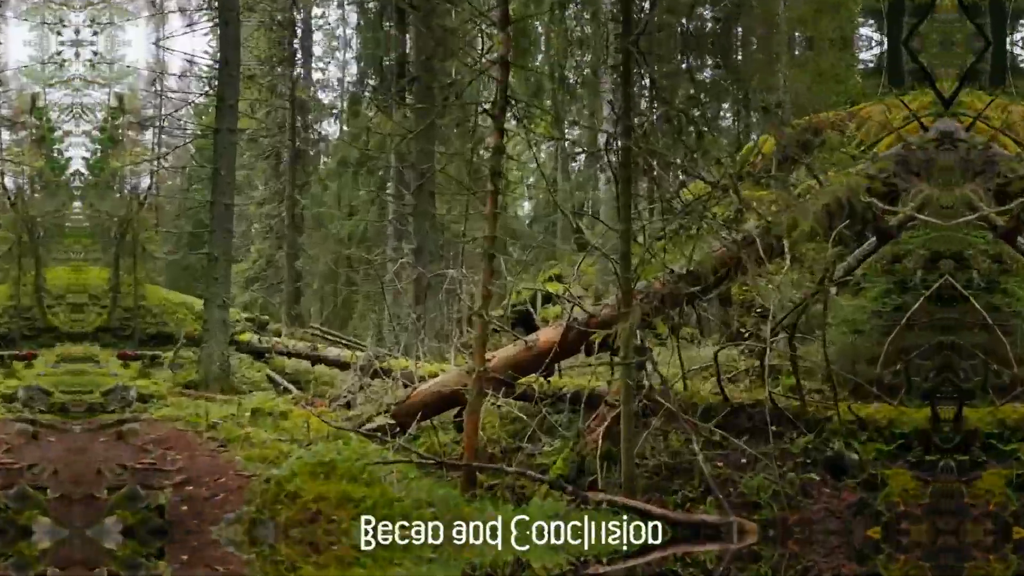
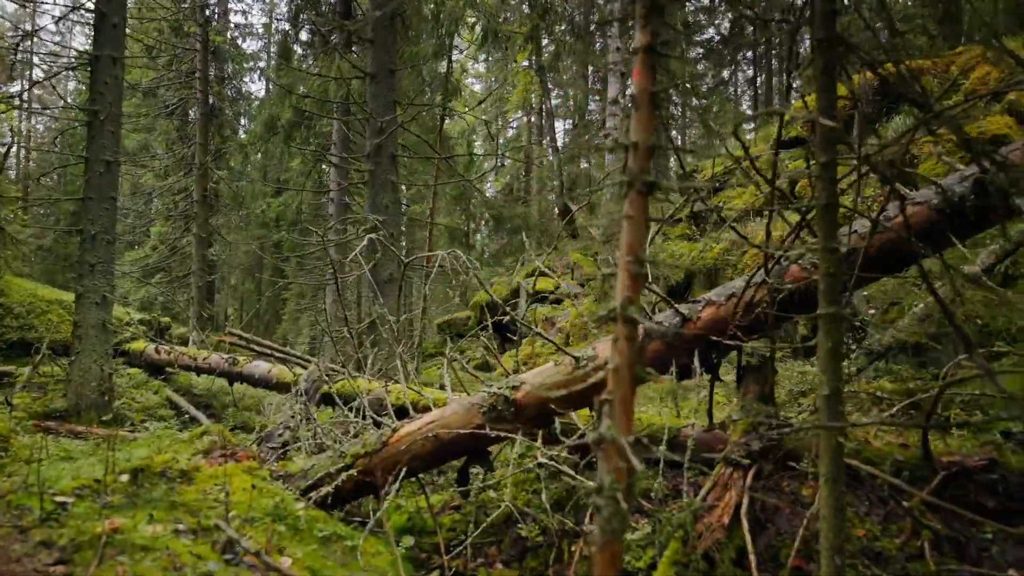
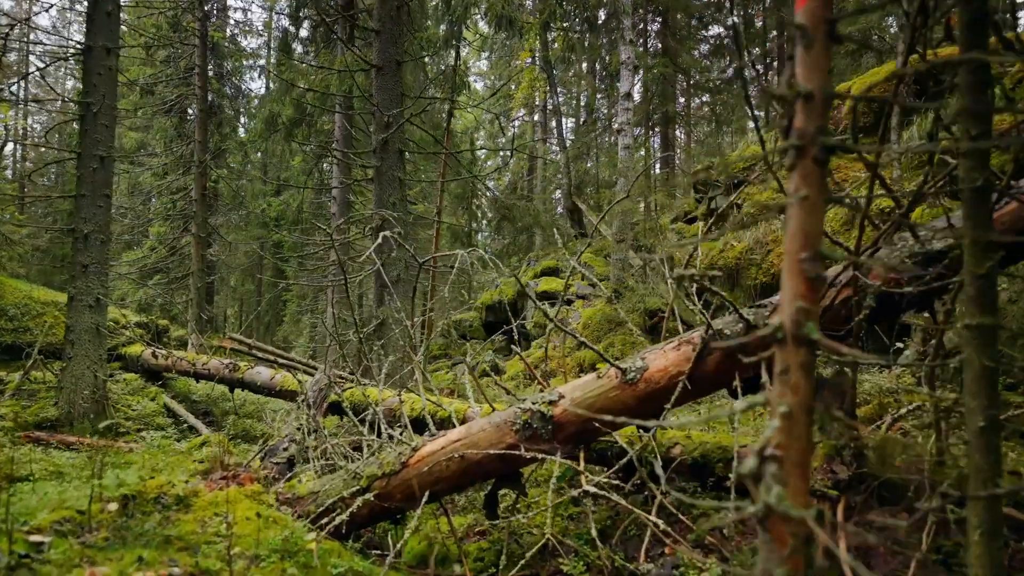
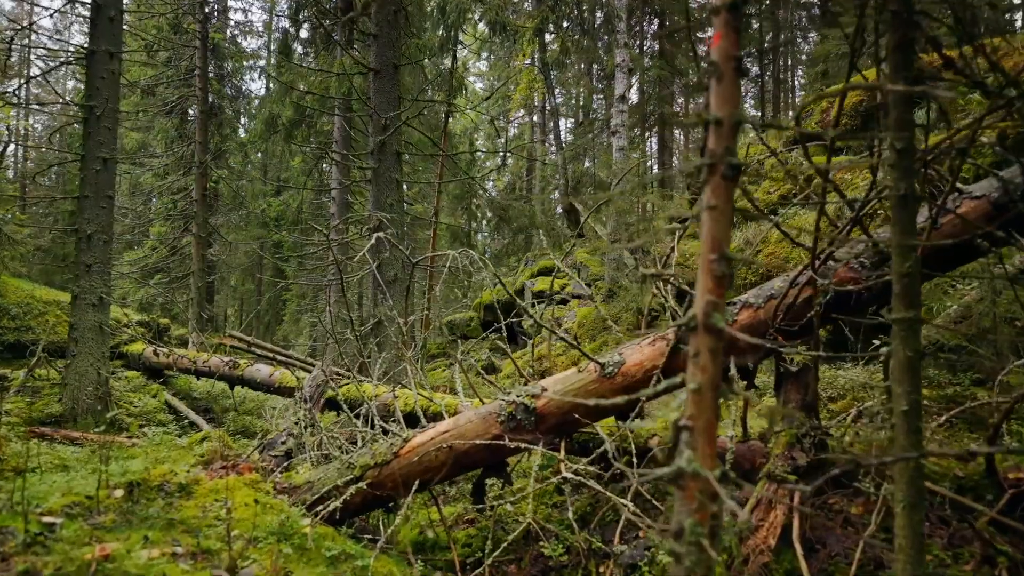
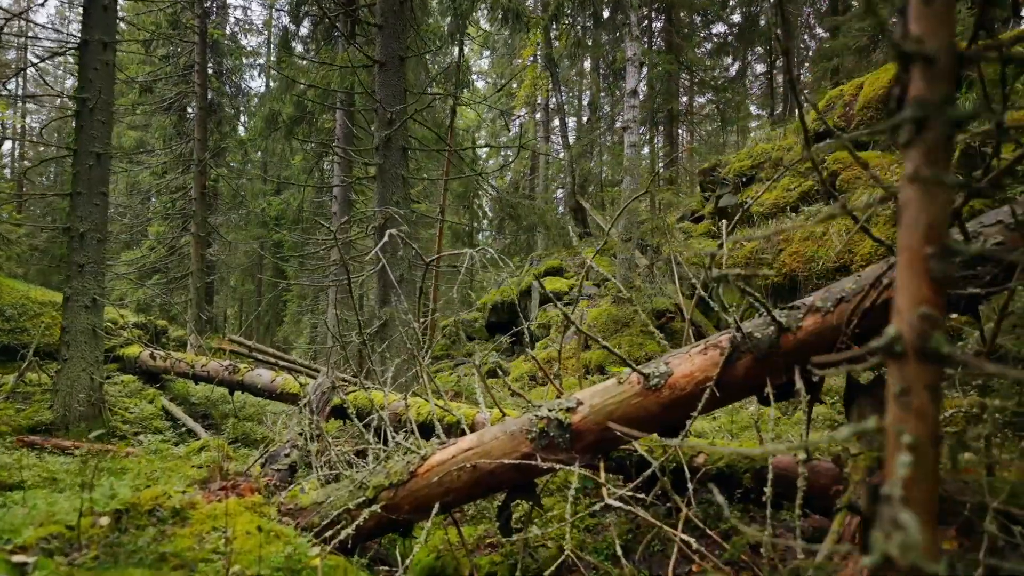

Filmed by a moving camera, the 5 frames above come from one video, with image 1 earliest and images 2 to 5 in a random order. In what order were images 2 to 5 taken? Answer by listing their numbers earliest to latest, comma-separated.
2, 4, 3, 5
